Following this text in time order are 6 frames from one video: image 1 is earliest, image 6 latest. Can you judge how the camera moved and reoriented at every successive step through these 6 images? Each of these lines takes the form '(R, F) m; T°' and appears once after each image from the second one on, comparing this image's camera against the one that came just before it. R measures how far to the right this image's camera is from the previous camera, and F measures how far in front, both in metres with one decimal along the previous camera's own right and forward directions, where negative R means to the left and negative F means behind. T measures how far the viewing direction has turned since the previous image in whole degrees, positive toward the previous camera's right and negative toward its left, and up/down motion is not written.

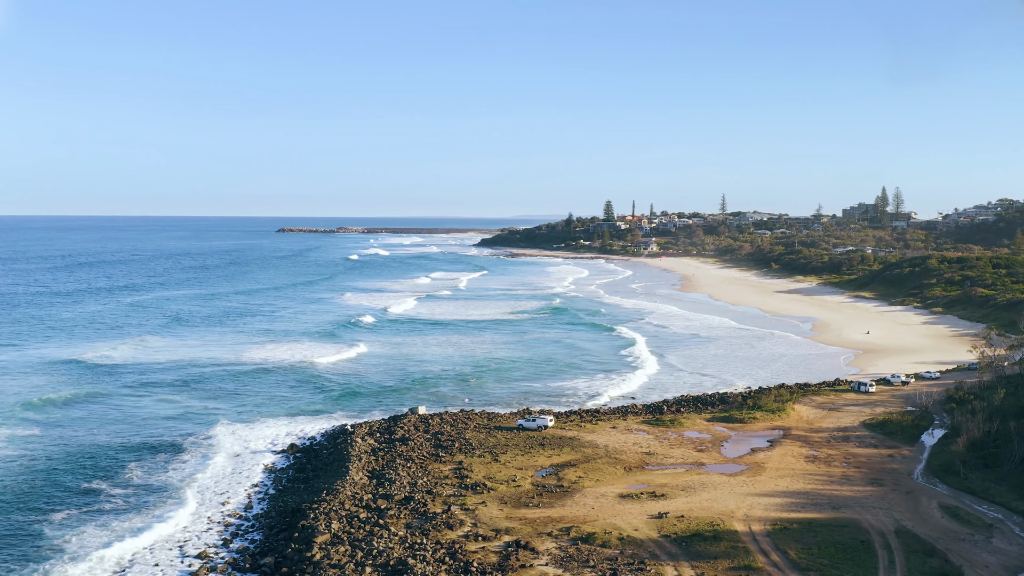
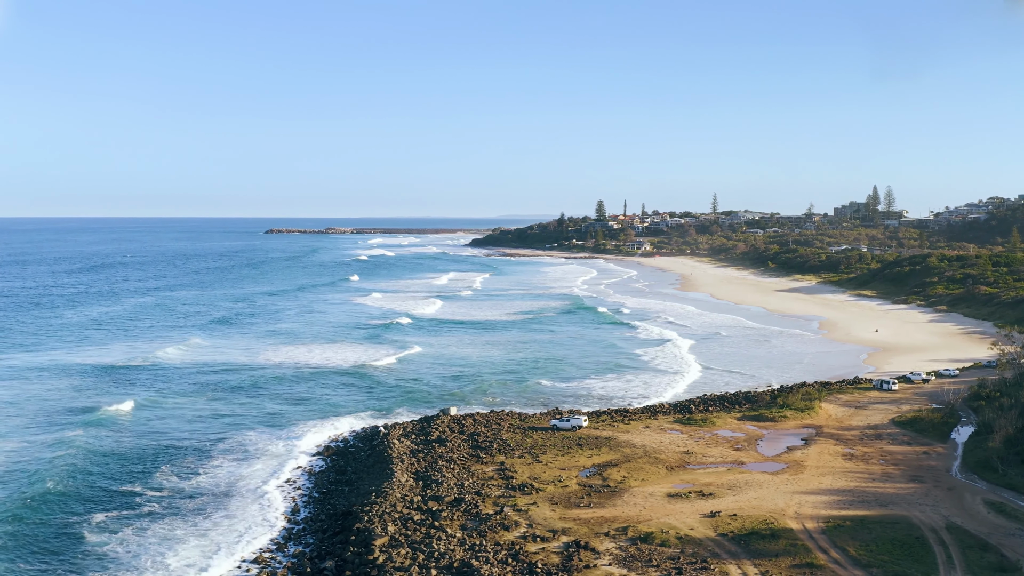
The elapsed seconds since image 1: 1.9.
(-1.5, 0.0) m; +1°
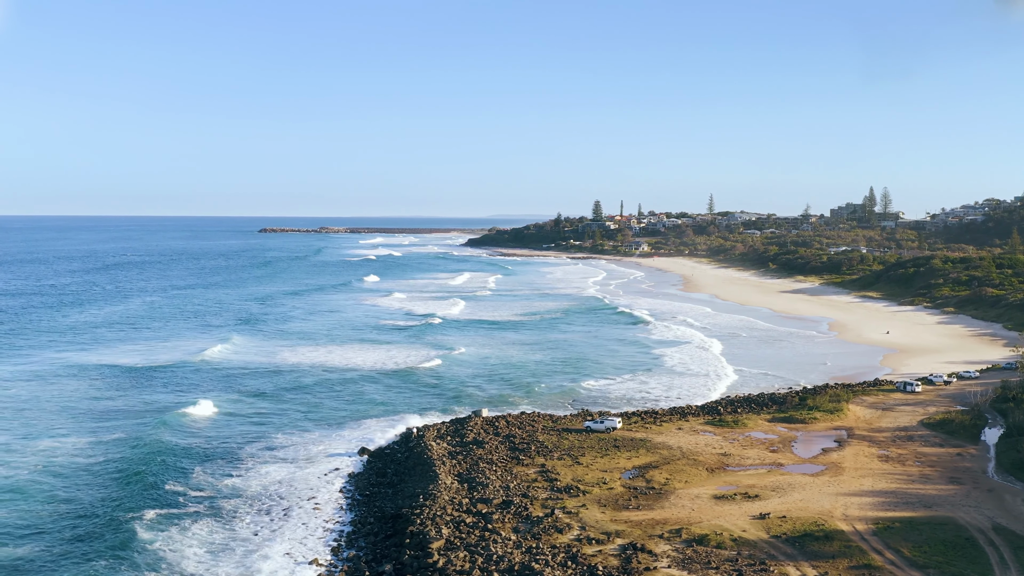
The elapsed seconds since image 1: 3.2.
(-1.4, -0.1) m; +1°
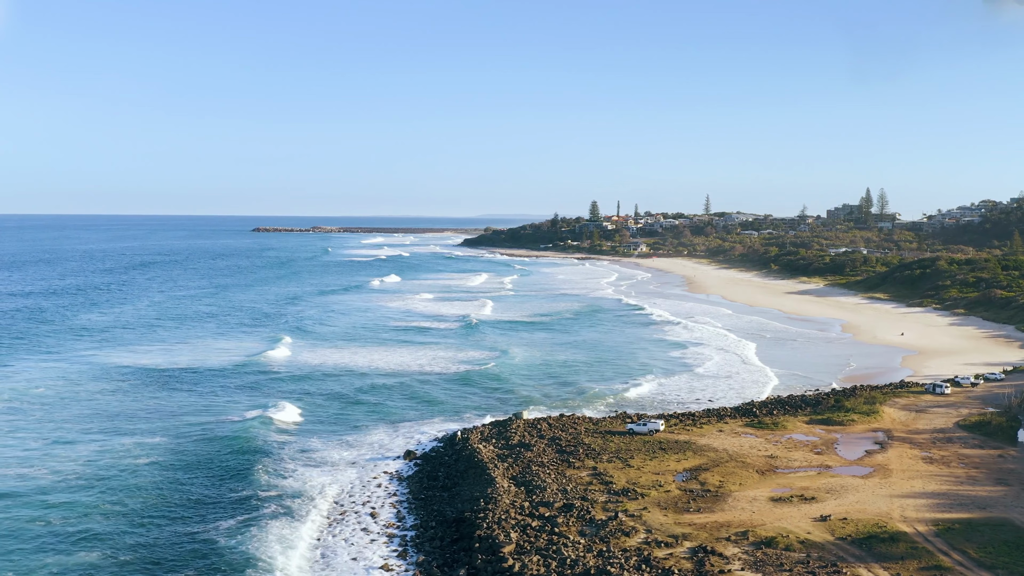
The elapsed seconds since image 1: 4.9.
(-1.8, -0.1) m; +1°
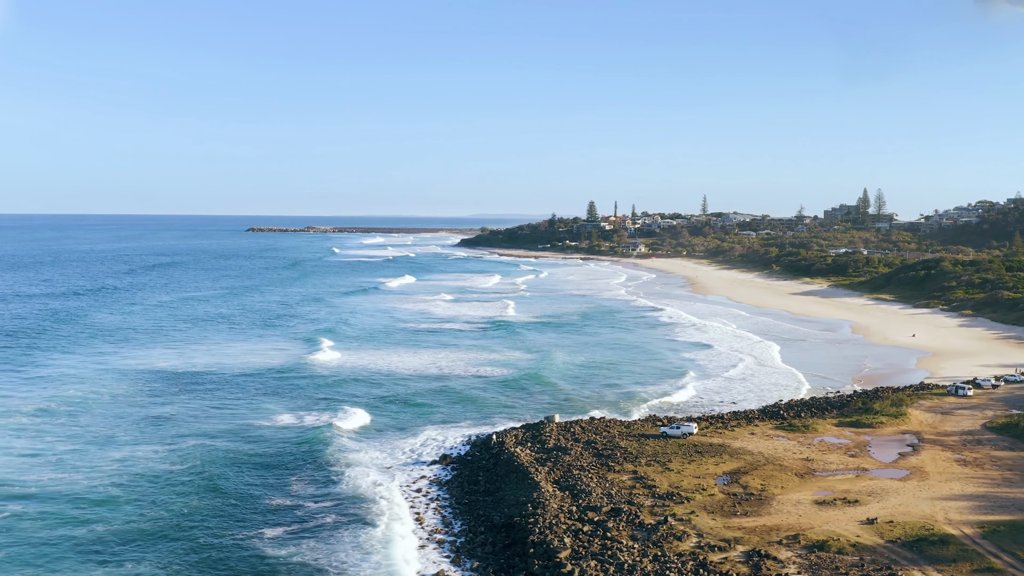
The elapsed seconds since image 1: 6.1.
(-1.4, -0.1) m; +1°
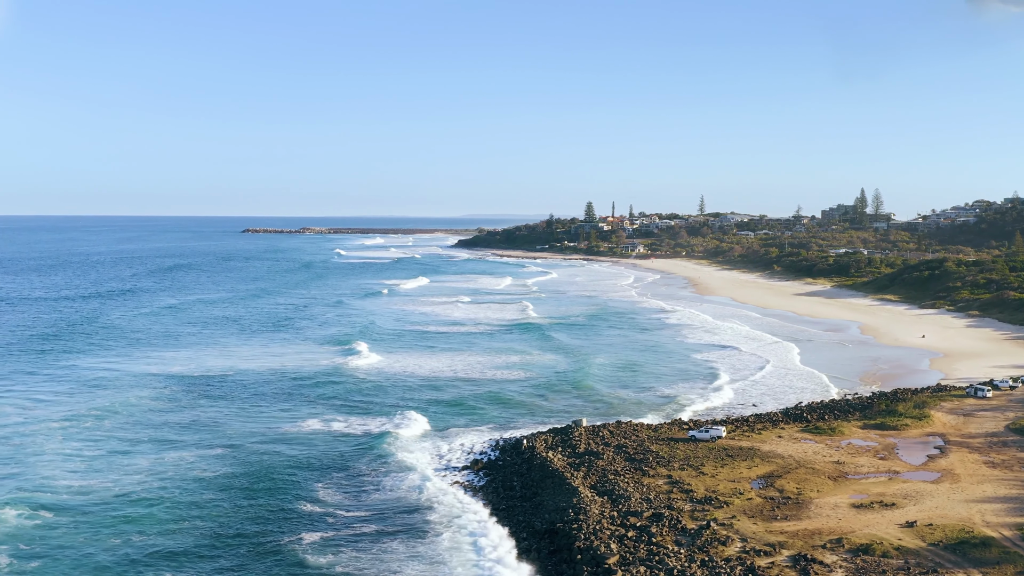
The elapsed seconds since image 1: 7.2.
(-1.2, -0.1) m; +1°
